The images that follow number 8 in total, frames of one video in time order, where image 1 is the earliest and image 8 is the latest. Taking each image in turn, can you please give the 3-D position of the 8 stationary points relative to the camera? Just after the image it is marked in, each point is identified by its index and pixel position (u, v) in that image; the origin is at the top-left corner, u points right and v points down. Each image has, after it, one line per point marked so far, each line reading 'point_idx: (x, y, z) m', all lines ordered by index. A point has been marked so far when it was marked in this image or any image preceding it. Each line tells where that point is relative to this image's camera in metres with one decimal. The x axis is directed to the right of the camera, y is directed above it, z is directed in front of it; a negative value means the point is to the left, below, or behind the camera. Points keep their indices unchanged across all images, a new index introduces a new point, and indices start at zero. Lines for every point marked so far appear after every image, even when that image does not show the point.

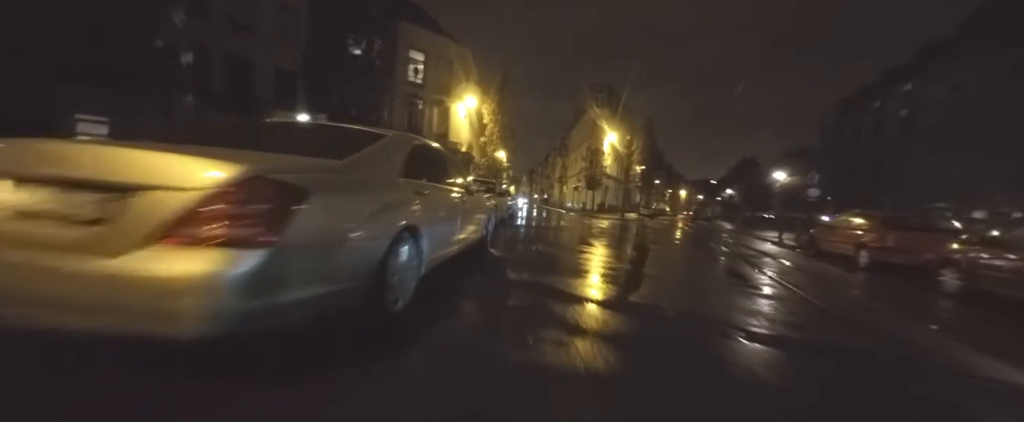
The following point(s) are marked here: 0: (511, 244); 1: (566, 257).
0: (-0.3, -1.2, +11.8) m
1: (+1.6, -1.5, +11.3) m
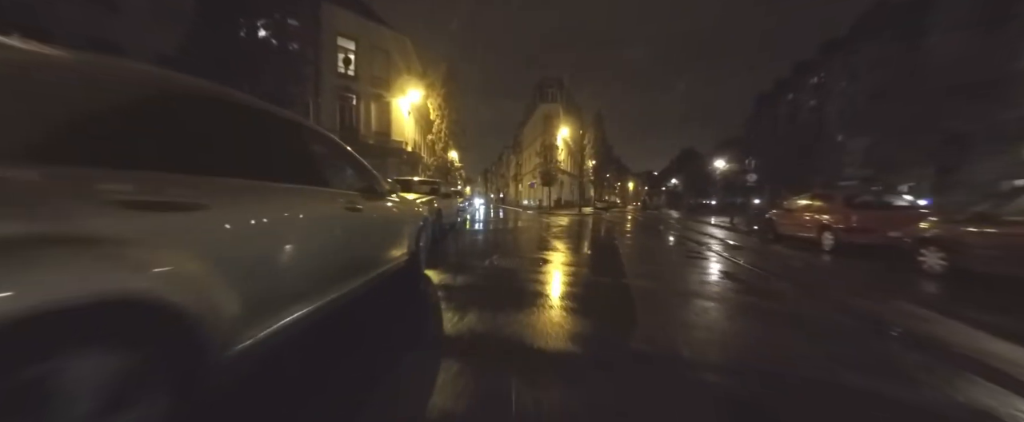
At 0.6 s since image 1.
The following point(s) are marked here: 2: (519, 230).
0: (-1.8, -1.3, +10.4) m
1: (+0.1, -1.5, +10.2) m
2: (+0.3, -1.1, +19.7) m
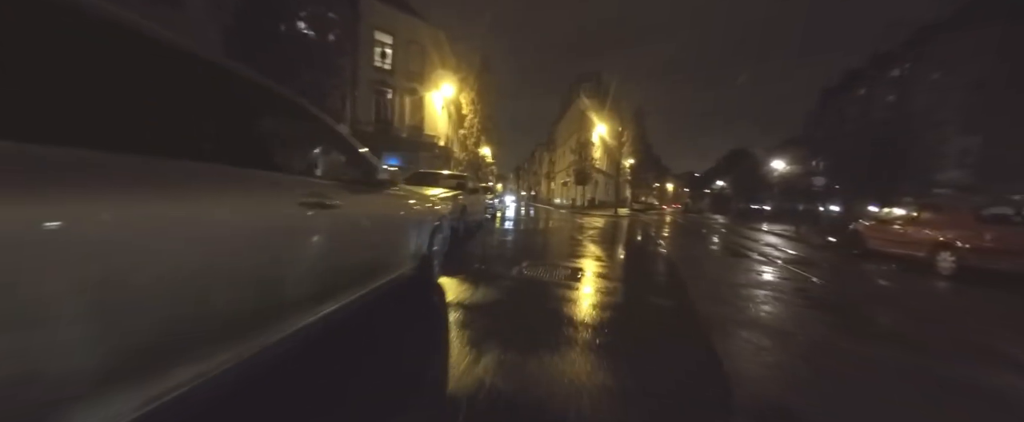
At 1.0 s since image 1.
0: (-0.8, -1.2, +9.8) m
1: (+1.0, -1.5, +9.4) m
2: (+2.1, -1.0, +18.9) m
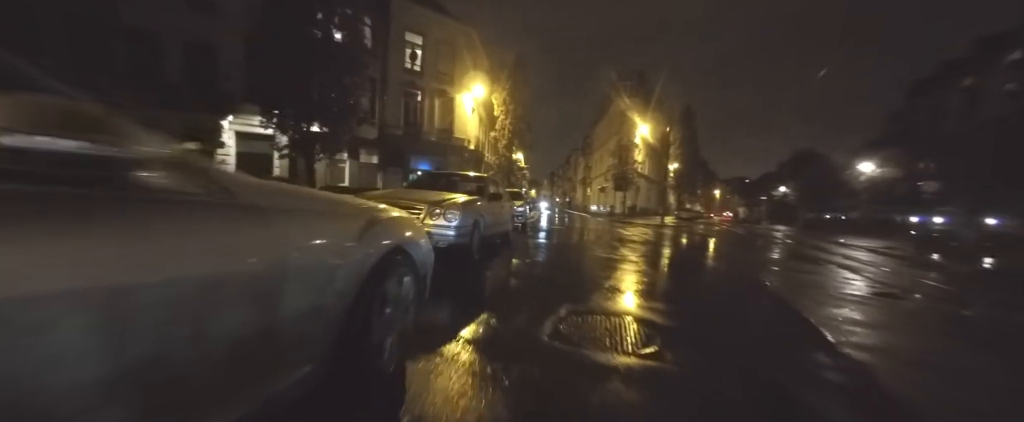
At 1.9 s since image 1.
0: (0.0, -1.4, +8.2) m
1: (+1.8, -1.7, +7.6) m
2: (+3.9, -1.5, +16.9) m
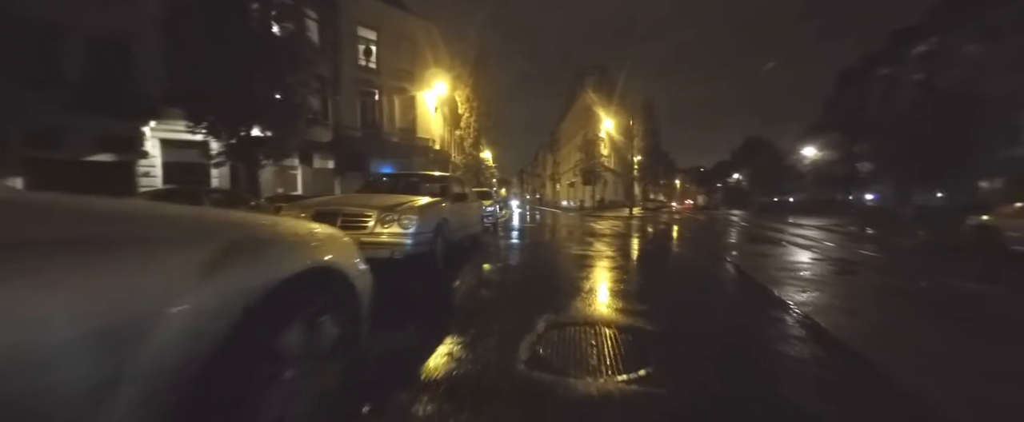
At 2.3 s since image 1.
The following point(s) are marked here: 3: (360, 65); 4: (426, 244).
0: (-0.7, -1.4, +7.7) m
1: (+1.2, -1.6, +7.3) m
2: (+2.4, -1.3, +16.8) m
3: (-9.2, +8.8, +19.6) m
4: (-1.5, -0.6, +5.6) m
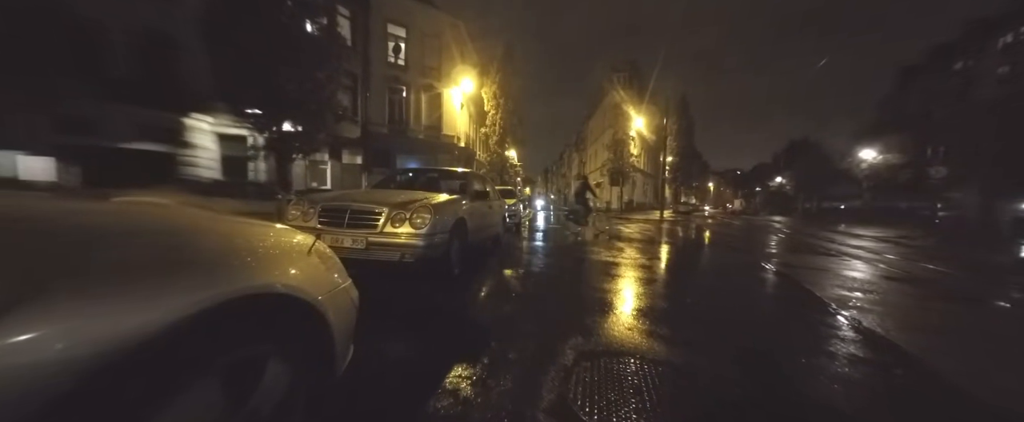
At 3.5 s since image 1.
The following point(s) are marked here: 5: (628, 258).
0: (-0.2, -1.4, +7.3) m
1: (+1.6, -1.7, +6.7) m
2: (+3.6, -1.3, +16.1) m
3: (-7.5, +9.1, +19.8) m
4: (-1.1, -0.6, +5.2) m
5: (+4.5, -1.8, +12.5) m
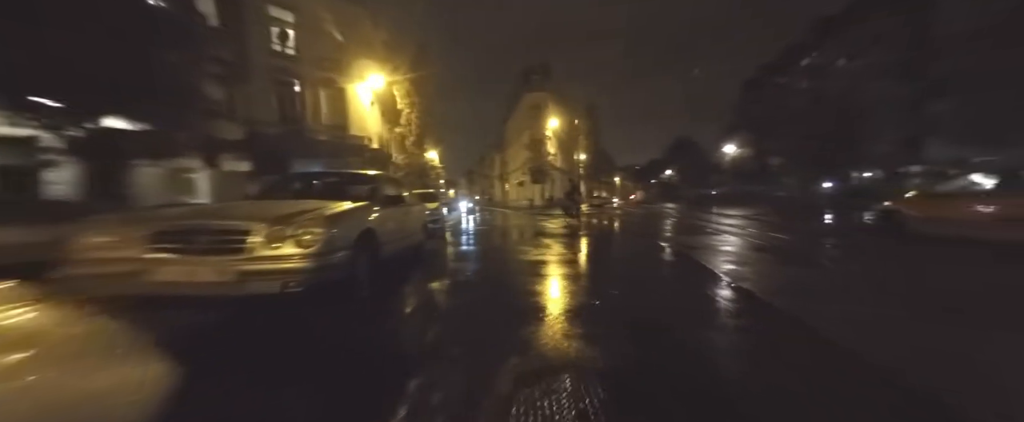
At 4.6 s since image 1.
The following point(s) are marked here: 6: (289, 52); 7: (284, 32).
0: (-1.7, -1.5, +6.7) m
1: (+0.2, -1.6, +6.6) m
2: (-0.1, -1.3, +16.1) m
3: (-12.3, +8.4, +17.1) m
4: (-2.2, -0.7, +4.5) m
5: (+1.7, -1.6, +12.8) m
6: (-11.9, +8.5, +17.6) m
7: (-12.1, +9.6, +17.5) m
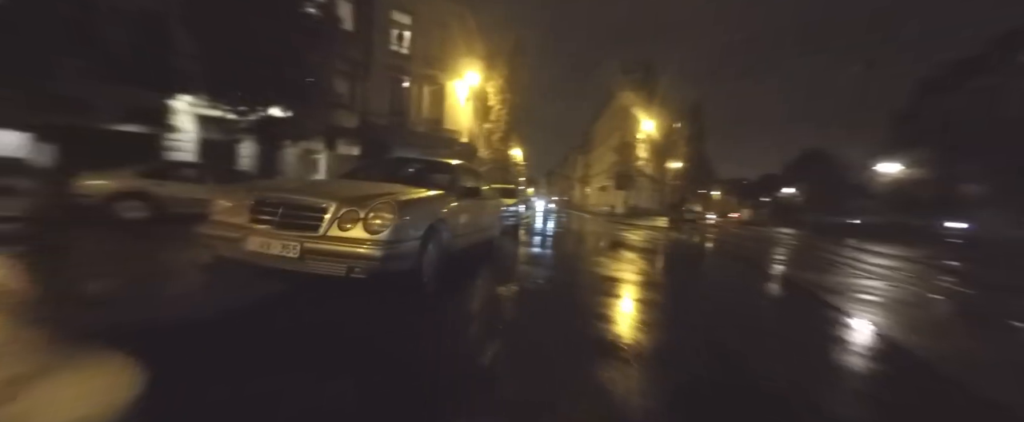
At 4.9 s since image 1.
0: (-0.3, -1.4, +6.5) m
1: (+1.5, -1.8, +5.9) m
2: (+3.5, -1.5, +15.3) m
3: (-7.1, +9.4, +19.0) m
4: (-1.2, -0.5, +4.5) m
5: (+4.4, -2.0, +11.7) m
6: (-6.5, +9.5, +19.4) m
7: (-6.6, +10.5, +19.3) m
